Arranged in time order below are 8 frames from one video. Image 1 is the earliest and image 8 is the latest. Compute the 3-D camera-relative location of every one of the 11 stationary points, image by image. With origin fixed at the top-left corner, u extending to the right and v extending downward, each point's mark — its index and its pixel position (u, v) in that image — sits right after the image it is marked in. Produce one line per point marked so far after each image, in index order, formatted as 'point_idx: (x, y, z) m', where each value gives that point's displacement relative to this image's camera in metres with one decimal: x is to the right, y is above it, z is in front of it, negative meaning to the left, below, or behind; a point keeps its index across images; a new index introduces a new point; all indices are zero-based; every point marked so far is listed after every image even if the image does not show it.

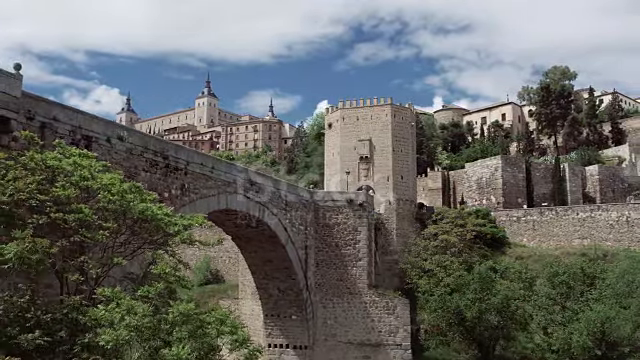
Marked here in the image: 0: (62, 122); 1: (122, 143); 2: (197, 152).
0: (-5.1, +1.1, +14.1) m
1: (-4.3, +0.8, +15.7) m
2: (-3.1, +0.7, +17.9) m
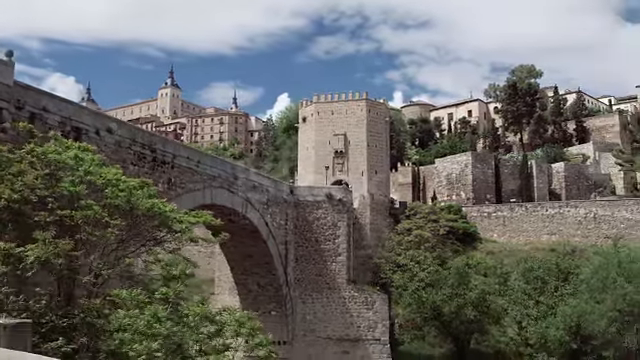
0: (-5.1, +1.3, +13.6) m
1: (-4.4, +0.9, +15.3) m
2: (-3.3, +0.8, +17.5) m
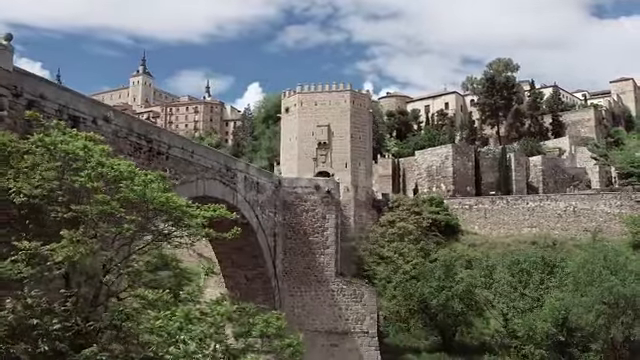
0: (-4.9, +1.4, +13.1) m
1: (-4.3, +1.1, +14.8) m
2: (-3.4, +1.1, +17.1) m
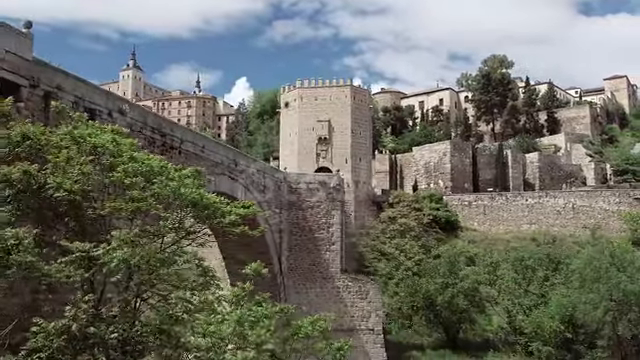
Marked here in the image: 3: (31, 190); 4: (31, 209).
0: (-4.4, +1.5, +12.7) m
1: (-3.9, +1.2, +14.4) m
2: (-3.0, +1.2, +16.8) m
3: (-3.1, -0.1, +7.8) m
4: (-3.2, -0.3, +8.1) m
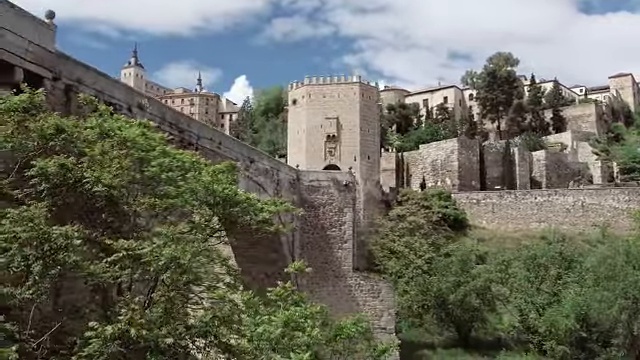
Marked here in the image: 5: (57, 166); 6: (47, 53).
0: (-4.0, +1.6, +12.4) m
1: (-3.5, +1.3, +14.2) m
2: (-2.6, +1.2, +16.5) m
3: (-2.6, -0.1, +7.6) m
4: (-2.7, -0.3, +7.9) m
5: (-2.6, +0.1, +7.4) m
6: (-4.2, +2.0, +11.4) m
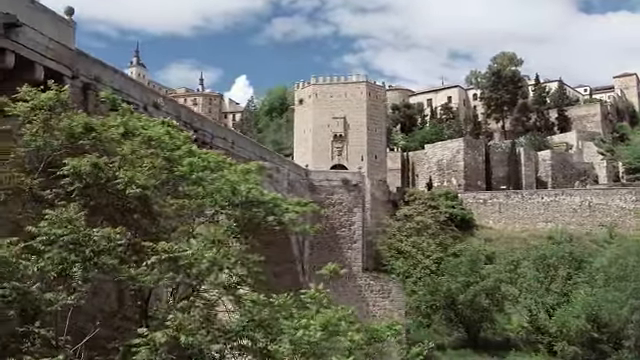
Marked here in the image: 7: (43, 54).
0: (-3.6, +1.6, +12.3) m
1: (-3.1, +1.3, +14.0) m
2: (-2.3, +1.3, +16.4) m
3: (-2.2, 0.0, +7.4) m
4: (-2.4, -0.2, +7.7) m
5: (-2.3, +0.2, +7.3) m
6: (-3.9, +2.0, +11.2) m
7: (-3.9, +1.8, +10.3) m
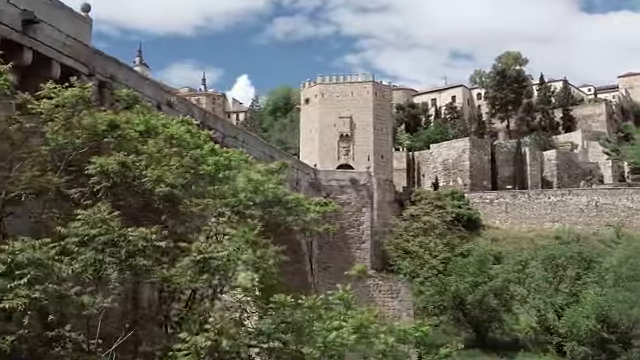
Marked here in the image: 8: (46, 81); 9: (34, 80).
0: (-3.3, +1.6, +12.2) m
1: (-2.8, +1.3, +13.9) m
2: (-2.0, +1.3, +16.3) m
3: (-2.0, 0.0, +7.3) m
4: (-2.1, -0.2, +7.6) m
5: (-2.0, +0.2, +7.1) m
6: (-3.6, +2.0, +11.1) m
7: (-3.6, +1.8, +10.2) m
8: (-3.8, +1.4, +10.1) m
9: (-3.9, +1.4, +9.9) m
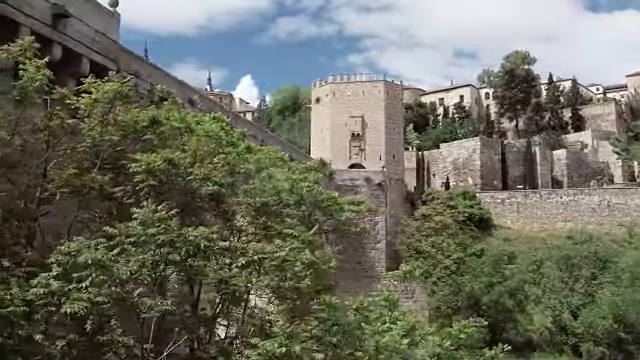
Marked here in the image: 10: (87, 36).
0: (-2.9, +1.6, +12.0) m
1: (-2.4, +1.3, +13.8) m
2: (-1.5, +1.3, +16.1) m
3: (-1.5, 0.0, +7.2) m
4: (-1.6, -0.2, +7.5) m
5: (-1.5, +0.2, +7.0) m
6: (-3.2, +2.0, +10.9) m
7: (-3.2, +1.8, +10.1) m
8: (-3.3, +1.4, +9.9) m
9: (-3.4, +1.4, +9.8) m
10: (-3.2, +2.0, +10.1) m
